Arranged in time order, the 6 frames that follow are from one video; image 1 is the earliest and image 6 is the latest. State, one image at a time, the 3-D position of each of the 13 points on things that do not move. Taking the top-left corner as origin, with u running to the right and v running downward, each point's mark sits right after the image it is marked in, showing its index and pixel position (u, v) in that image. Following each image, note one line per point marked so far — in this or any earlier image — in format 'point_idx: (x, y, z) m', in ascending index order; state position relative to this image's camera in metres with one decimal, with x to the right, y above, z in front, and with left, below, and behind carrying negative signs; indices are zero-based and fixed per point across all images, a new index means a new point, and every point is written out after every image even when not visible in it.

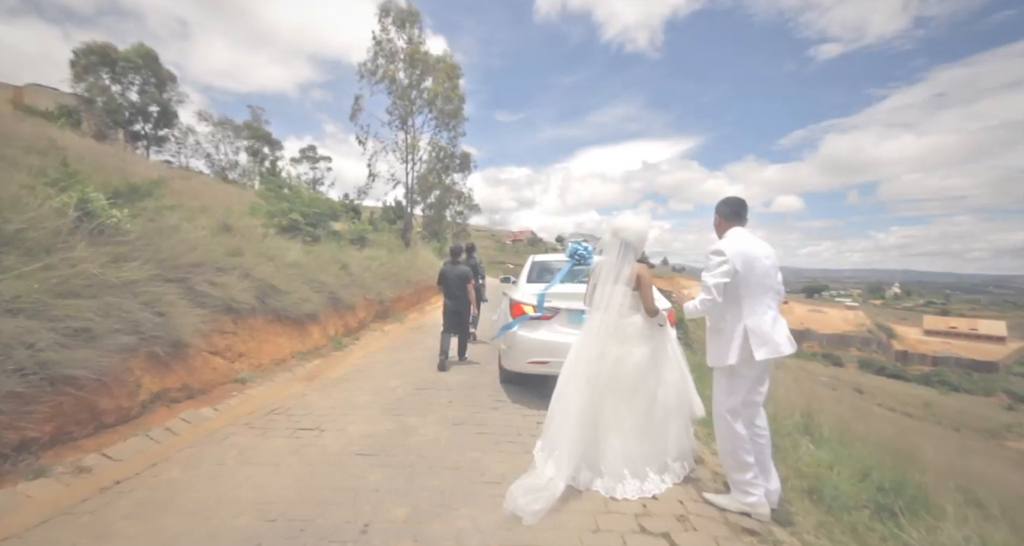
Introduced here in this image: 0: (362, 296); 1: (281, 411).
0: (-3.4, -0.5, +10.0) m
1: (-2.3, -1.3, +4.3) m
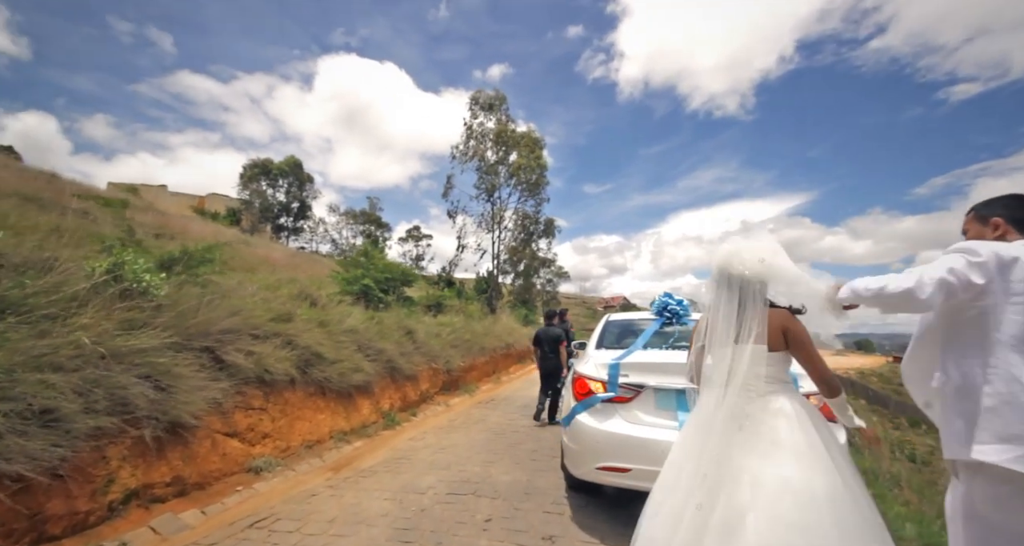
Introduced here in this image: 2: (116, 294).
0: (-1.8, -1.9, +9.1) m
1: (-1.8, -1.9, +3.3) m
2: (-3.7, -0.2, +4.2) m
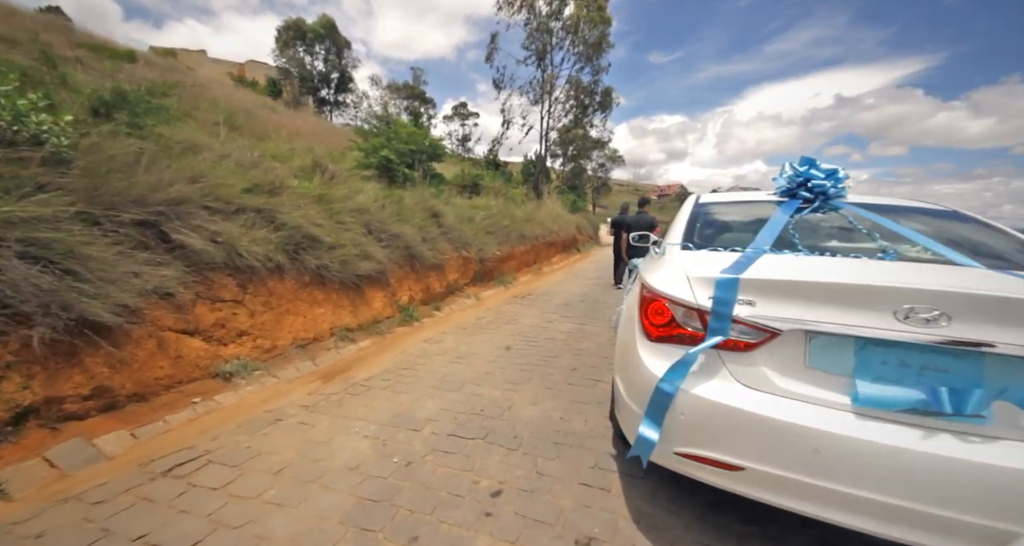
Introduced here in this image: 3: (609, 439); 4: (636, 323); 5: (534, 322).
0: (-1.1, +0.3, +8.0) m
1: (-1.7, -1.1, +2.4) m
2: (-3.4, +0.9, +2.9) m
3: (+0.7, -1.2, +3.2) m
4: (+0.7, -0.3, +2.6) m
5: (+0.3, -0.7, +6.5) m
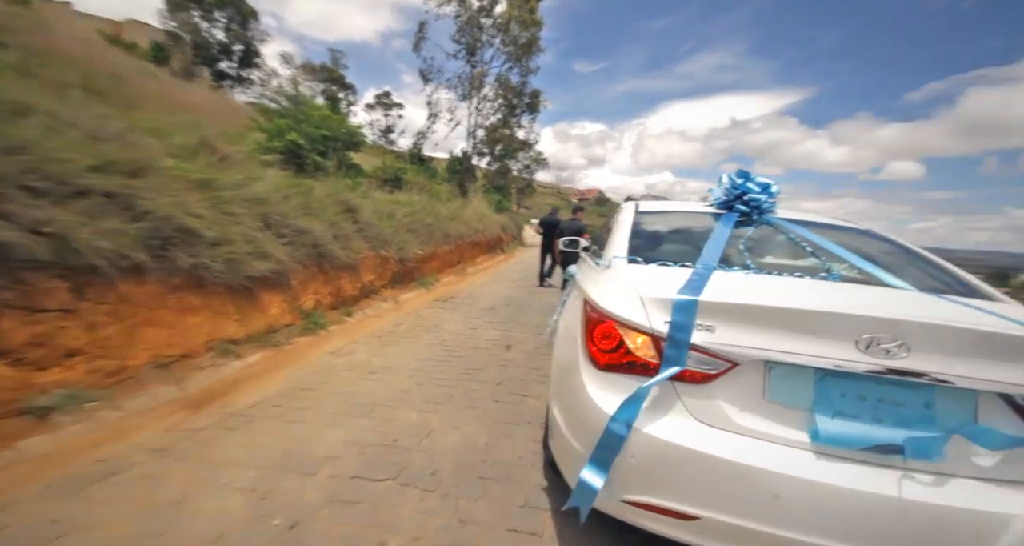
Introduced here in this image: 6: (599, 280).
0: (-2.3, +0.3, +7.3) m
1: (-2.1, -1.1, +1.6) m
2: (-3.8, +0.9, +1.9) m
3: (+0.2, -1.2, +2.8) m
4: (+0.3, -0.4, +2.2) m
5: (-0.7, -0.8, +6.1) m
6: (+0.5, -0.1, +2.5) m
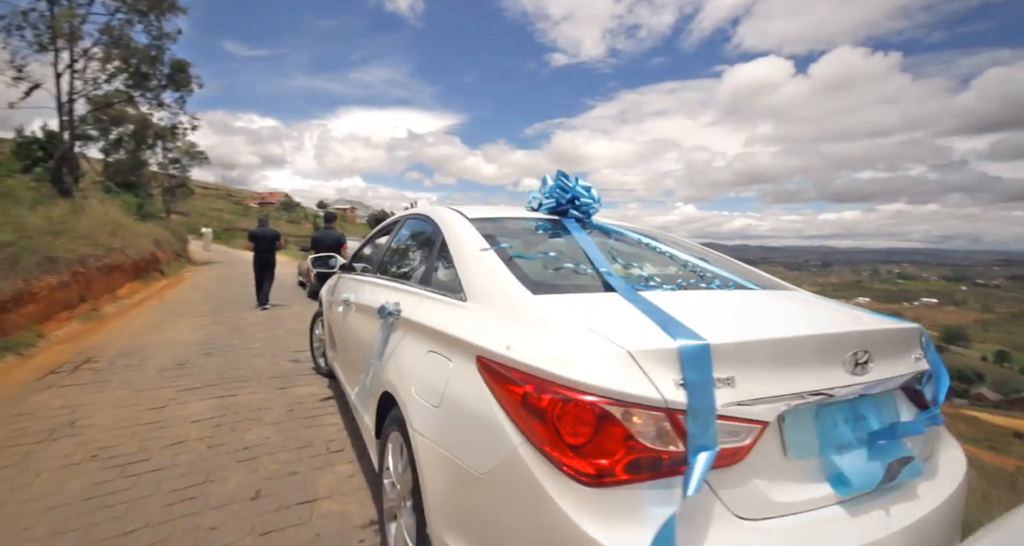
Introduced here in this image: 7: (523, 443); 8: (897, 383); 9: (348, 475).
0: (-5.2, -0.3, +3.6) m
1: (-1.4, -1.4, -0.6) m
2: (-3.1, +0.4, -1.5) m
3: (-0.3, -1.4, +1.7) m
4: (+0.1, -0.5, +1.3) m
5: (-3.1, -1.2, +3.7) m
6: (0.0, -0.2, +1.6) m
7: (0.0, -0.5, +1.4) m
8: (+1.4, -0.4, +1.7) m
9: (-1.2, -1.5, +3.4) m
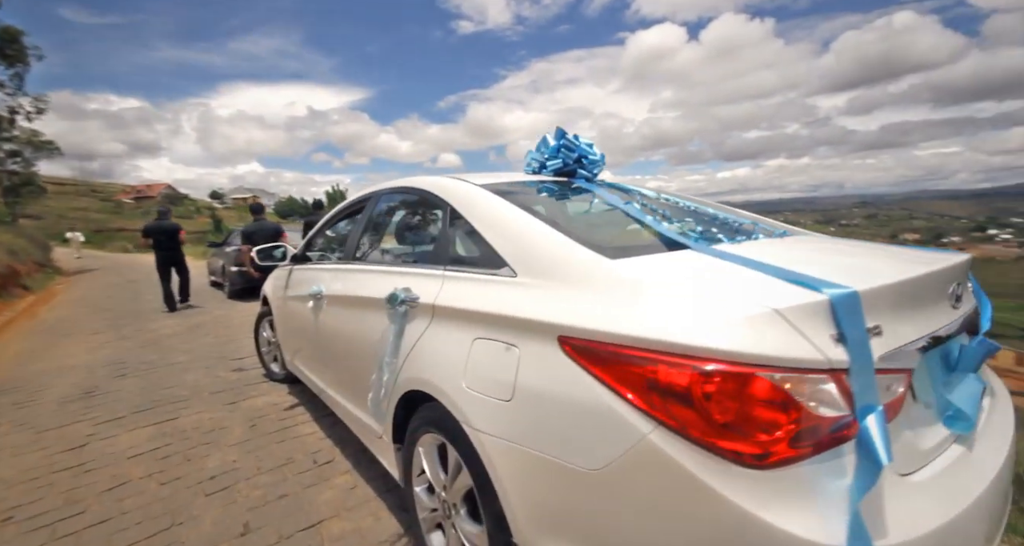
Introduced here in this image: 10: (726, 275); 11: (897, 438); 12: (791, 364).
0: (-5.1, -0.6, +2.5) m
1: (-0.5, -1.5, -0.9) m
2: (-2.2, 0.0, -2.2) m
3: (+0.1, -1.3, +1.5) m
4: (+0.5, -0.4, +1.2) m
5: (-3.0, -1.3, +3.0) m
6: (+0.3, -0.1, +1.4) m
7: (+0.4, -0.4, +1.3) m
8: (+1.7, -0.1, +1.7) m
9: (-1.1, -1.4, +3.0) m
10: (+0.7, 0.0, +1.4) m
11: (+1.1, -0.4, +1.2) m
12: (+0.8, -0.2, +1.1) m
